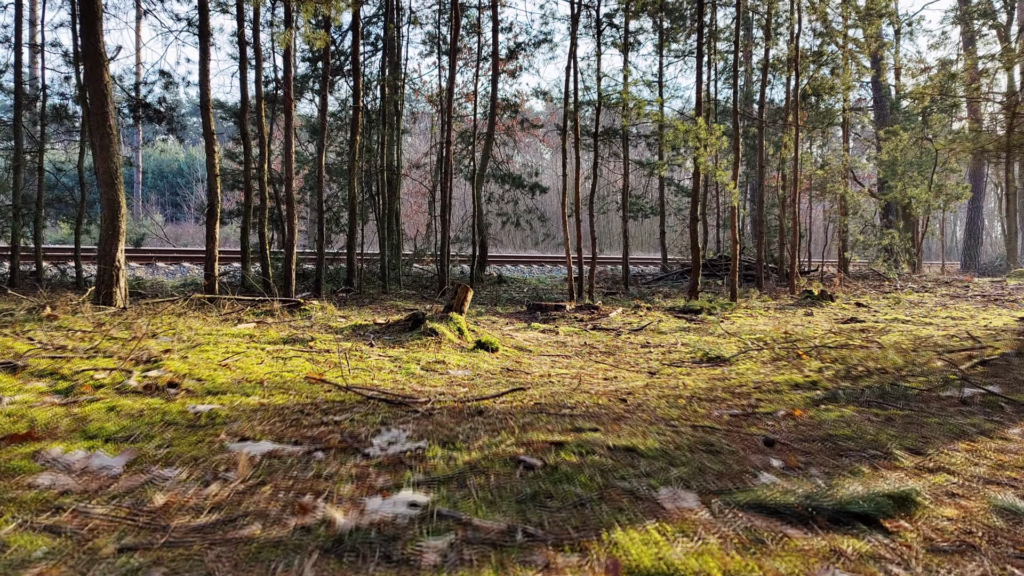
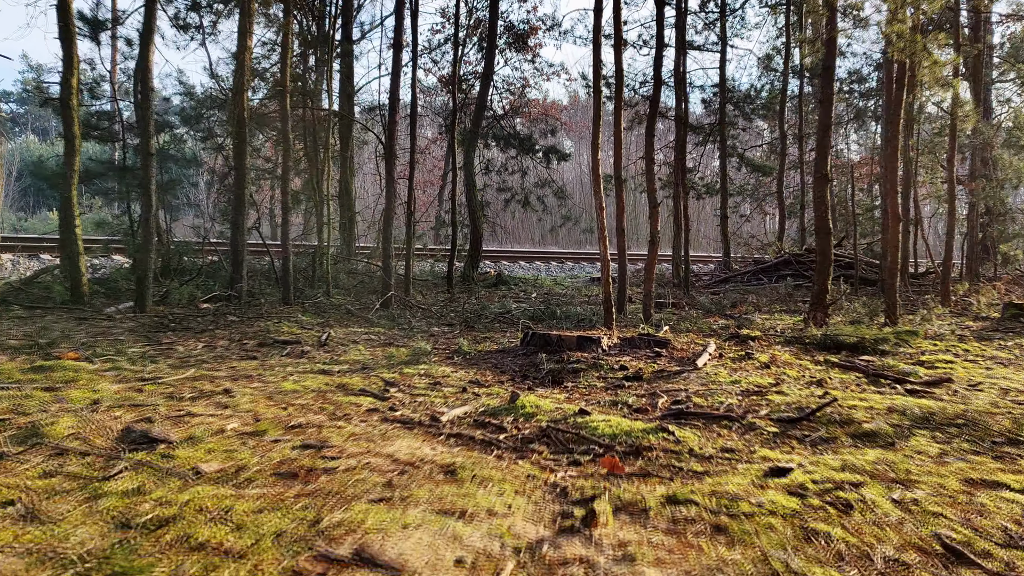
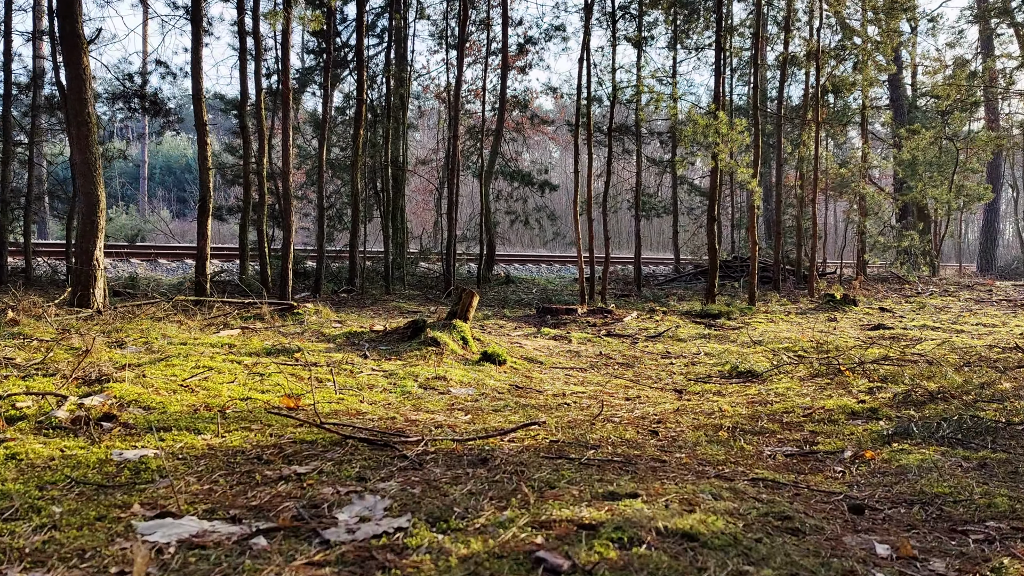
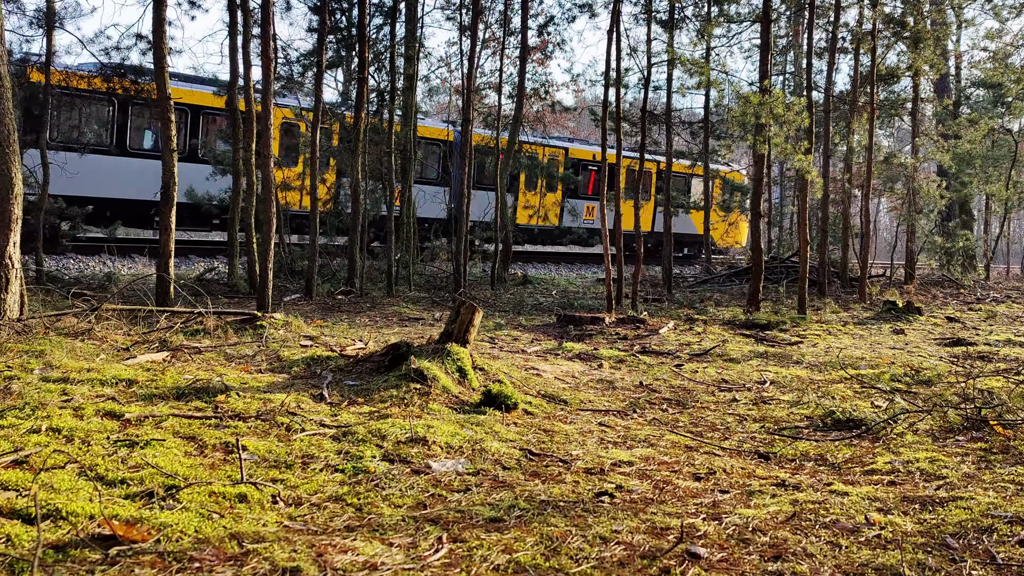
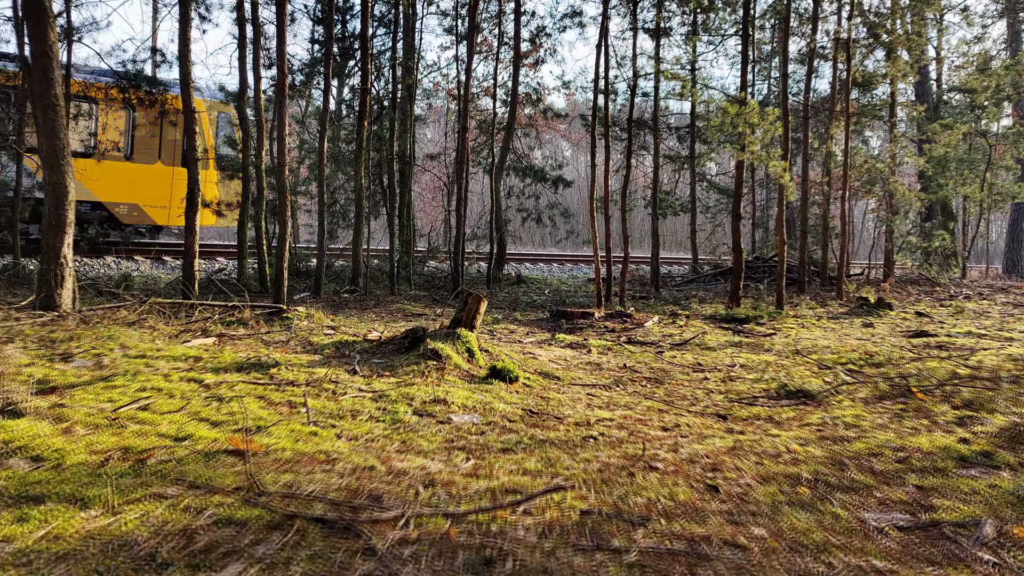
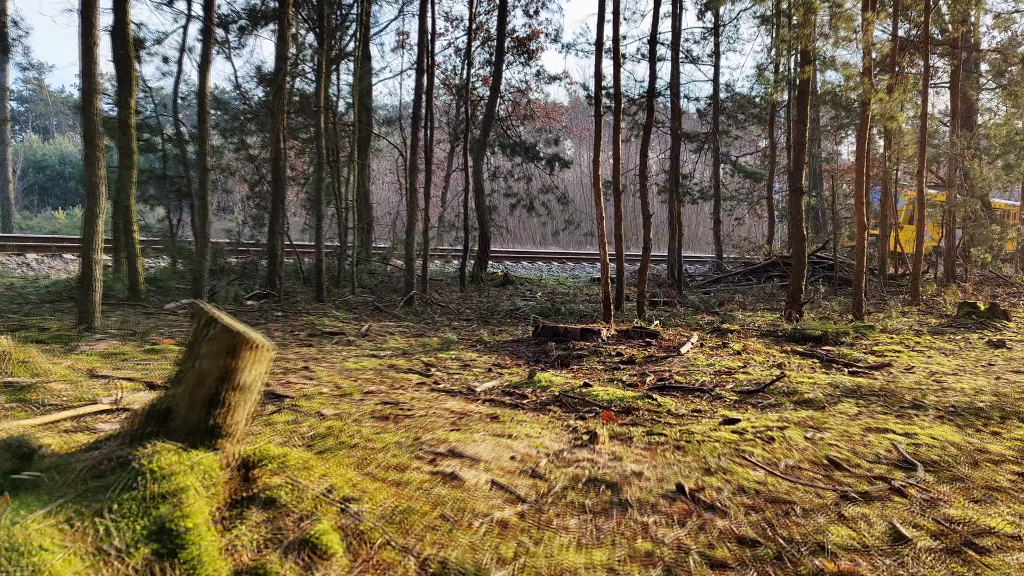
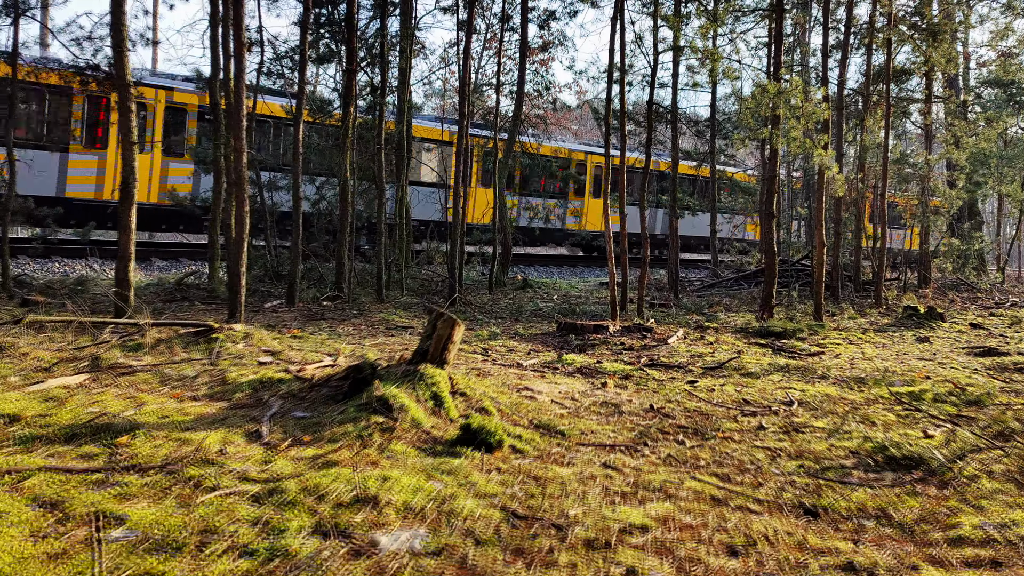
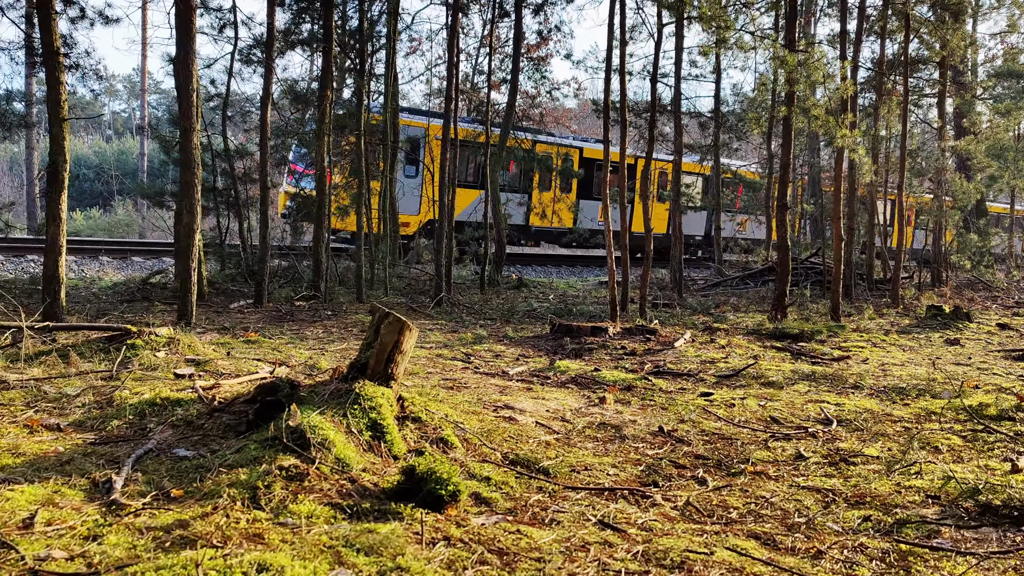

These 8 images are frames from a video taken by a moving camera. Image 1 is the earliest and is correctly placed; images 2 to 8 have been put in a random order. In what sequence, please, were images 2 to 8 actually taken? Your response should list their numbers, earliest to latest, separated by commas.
3, 5, 4, 7, 8, 6, 2
